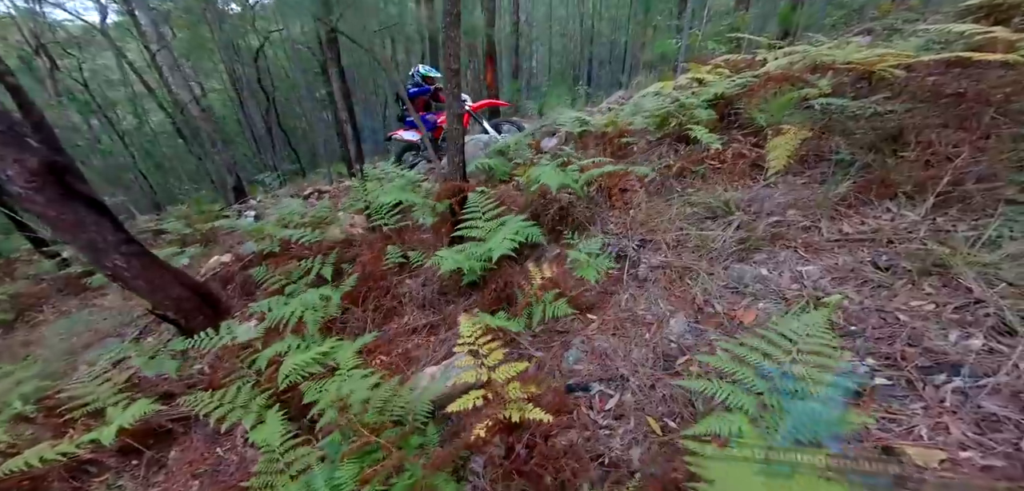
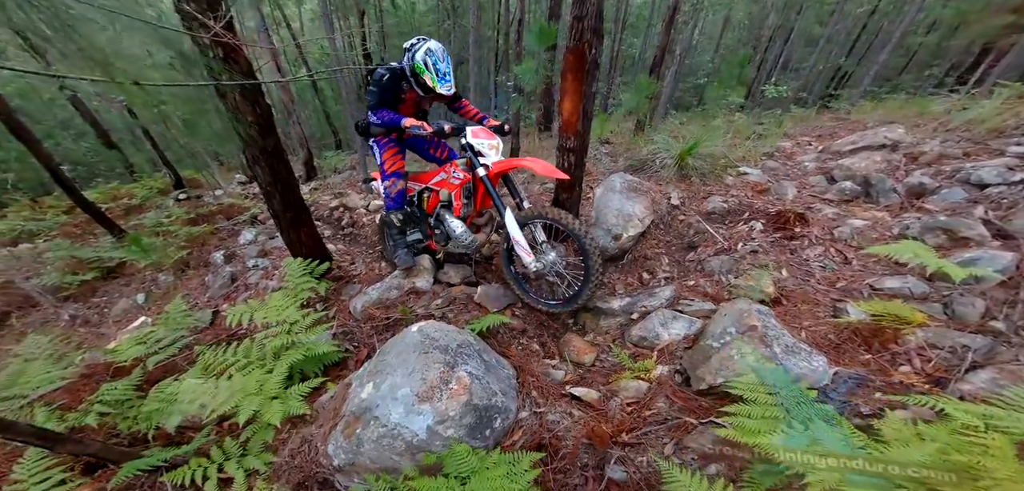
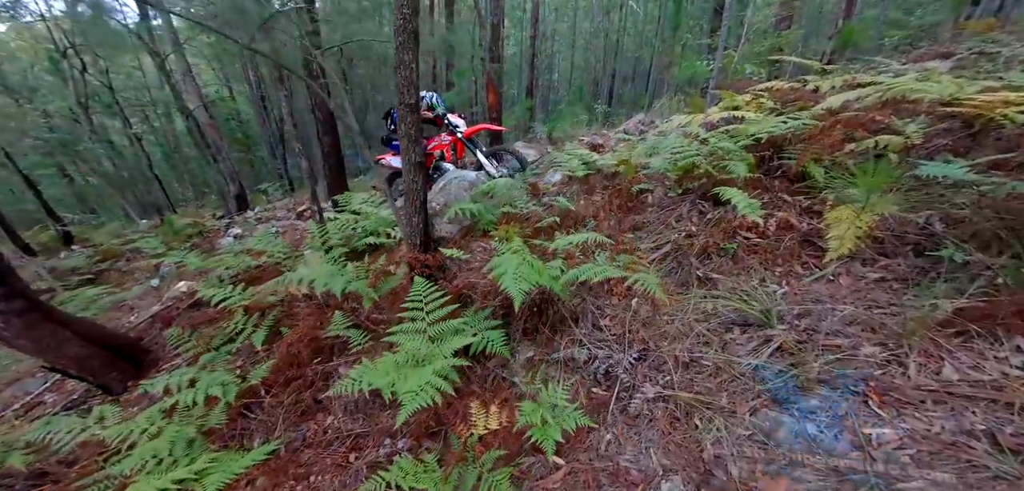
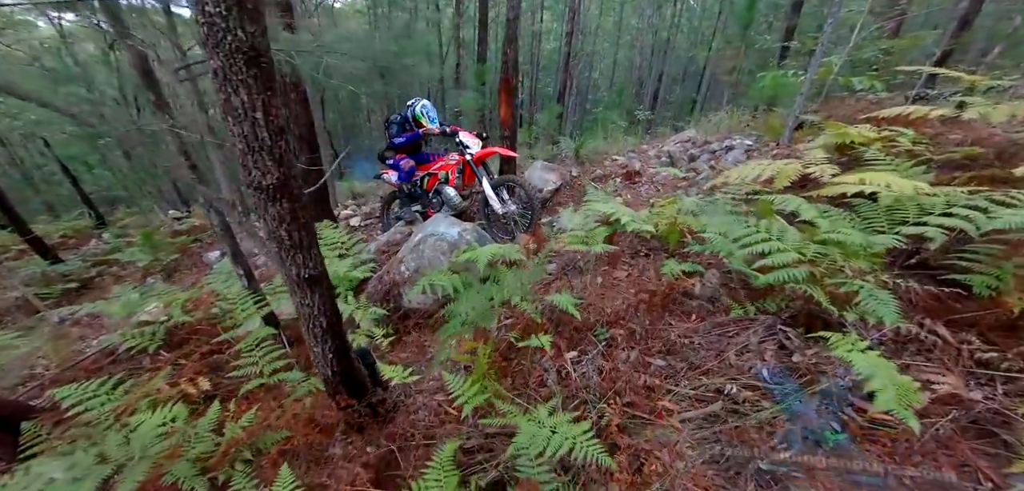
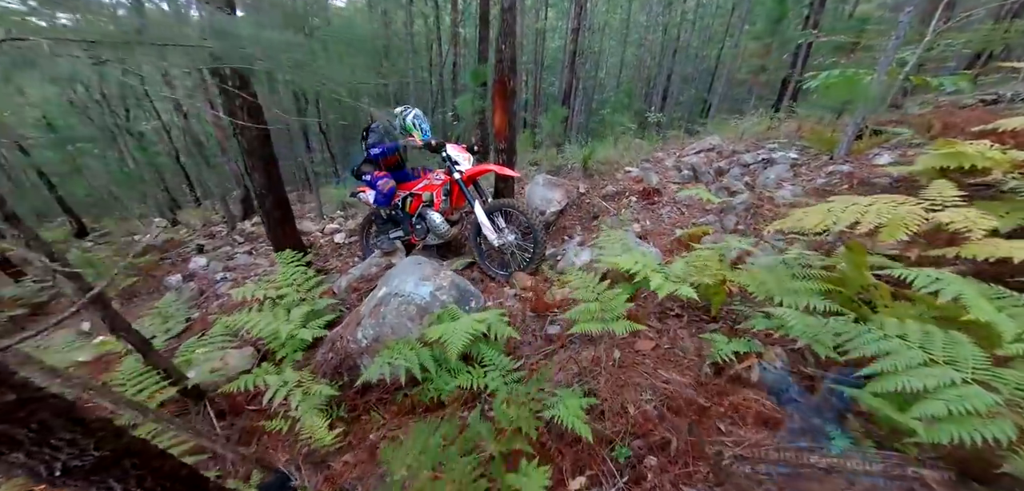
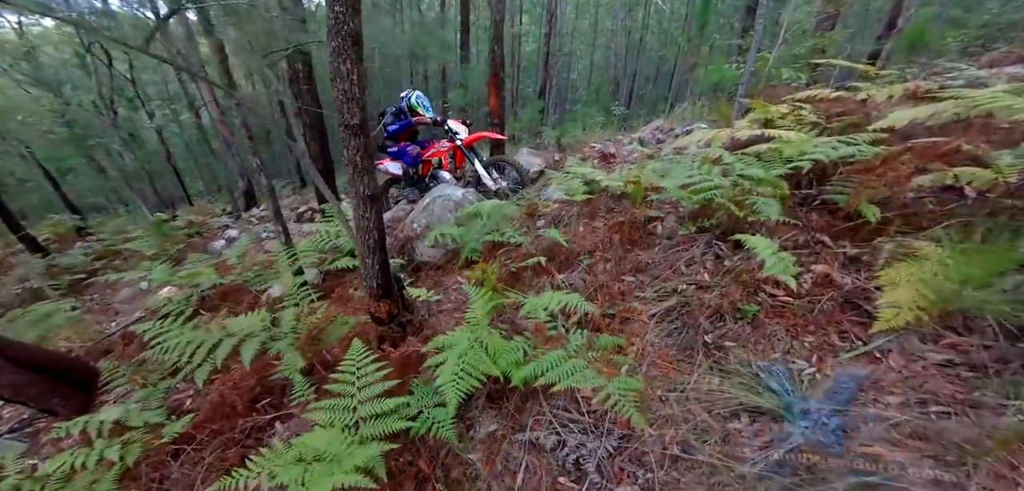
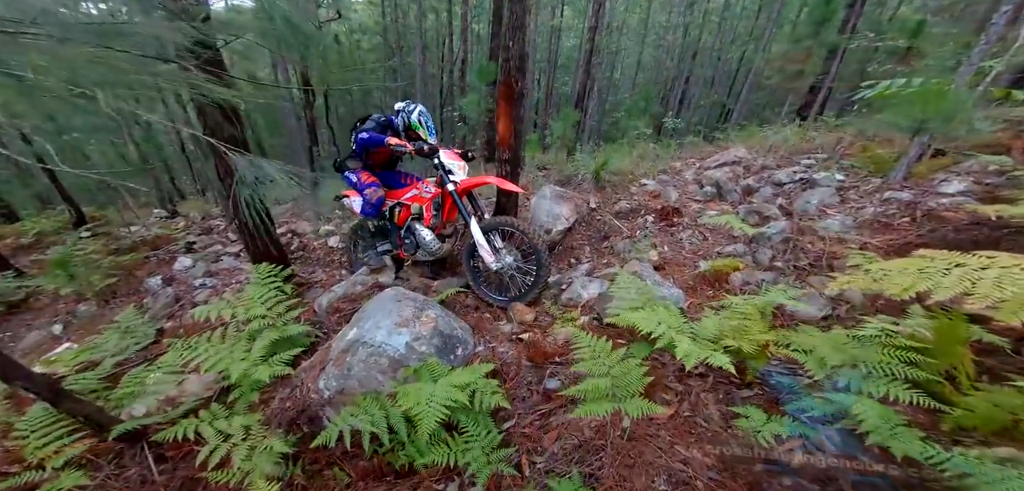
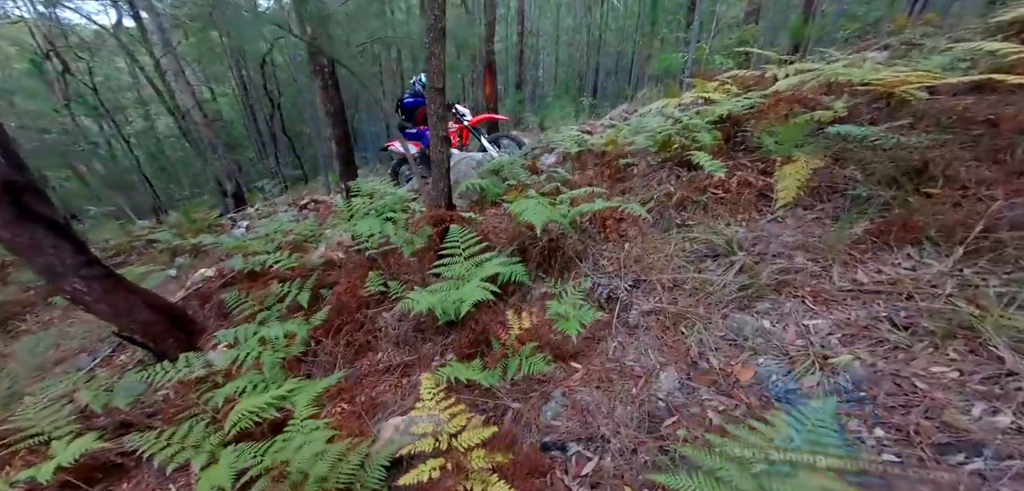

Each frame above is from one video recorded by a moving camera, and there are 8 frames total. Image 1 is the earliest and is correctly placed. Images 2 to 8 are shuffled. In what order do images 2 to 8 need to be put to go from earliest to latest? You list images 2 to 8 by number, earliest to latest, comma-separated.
8, 3, 6, 4, 5, 7, 2
